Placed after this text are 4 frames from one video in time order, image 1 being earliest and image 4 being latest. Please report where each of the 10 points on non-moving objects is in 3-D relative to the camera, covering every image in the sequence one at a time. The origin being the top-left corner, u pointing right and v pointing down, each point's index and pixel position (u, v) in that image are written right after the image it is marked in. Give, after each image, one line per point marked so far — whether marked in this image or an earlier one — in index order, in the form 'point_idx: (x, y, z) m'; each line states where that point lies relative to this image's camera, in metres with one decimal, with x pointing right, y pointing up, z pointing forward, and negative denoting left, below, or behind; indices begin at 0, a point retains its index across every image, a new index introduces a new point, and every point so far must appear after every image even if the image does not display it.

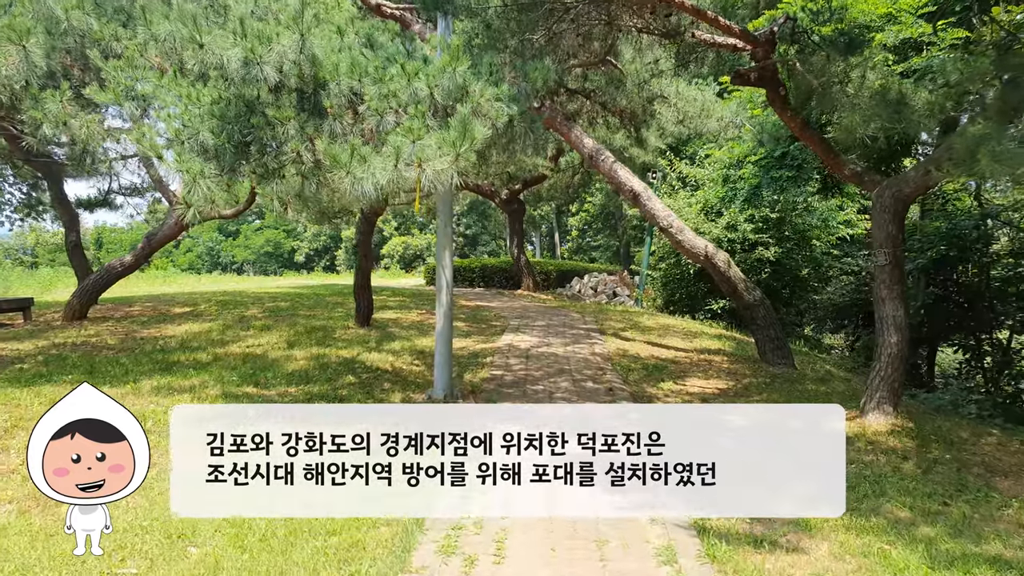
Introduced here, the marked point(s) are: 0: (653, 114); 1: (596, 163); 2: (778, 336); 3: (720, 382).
0: (+2.0, +2.5, +8.7) m
1: (+1.1, +1.6, +7.9) m
2: (+3.1, -0.6, +7.2) m
3: (+2.1, -1.0, +6.4) m
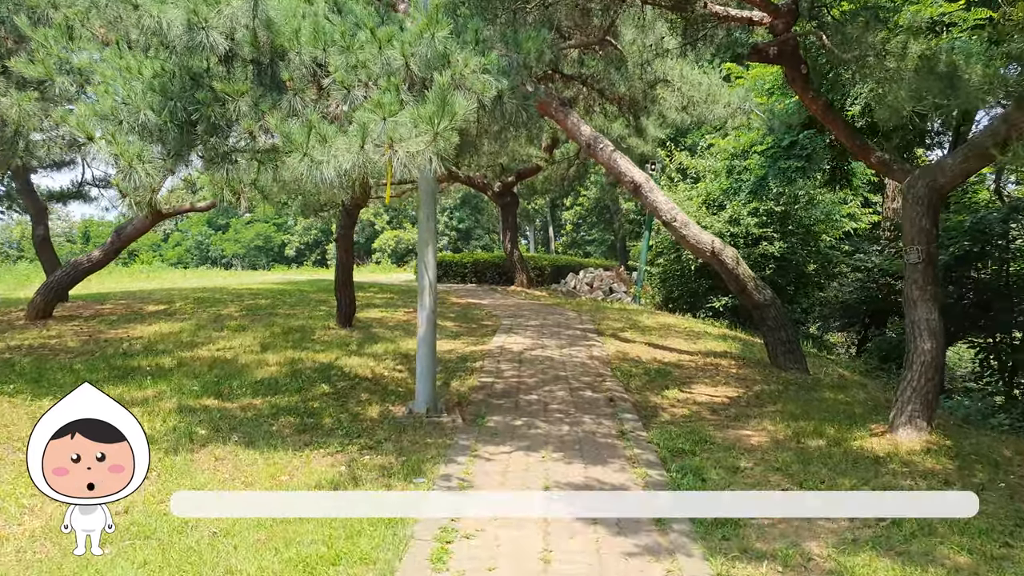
0: (+1.9, +2.5, +8.2) m
1: (+1.0, +1.6, +7.4) m
2: (+3.0, -0.5, +6.7) m
3: (+2.0, -1.0, +5.8) m
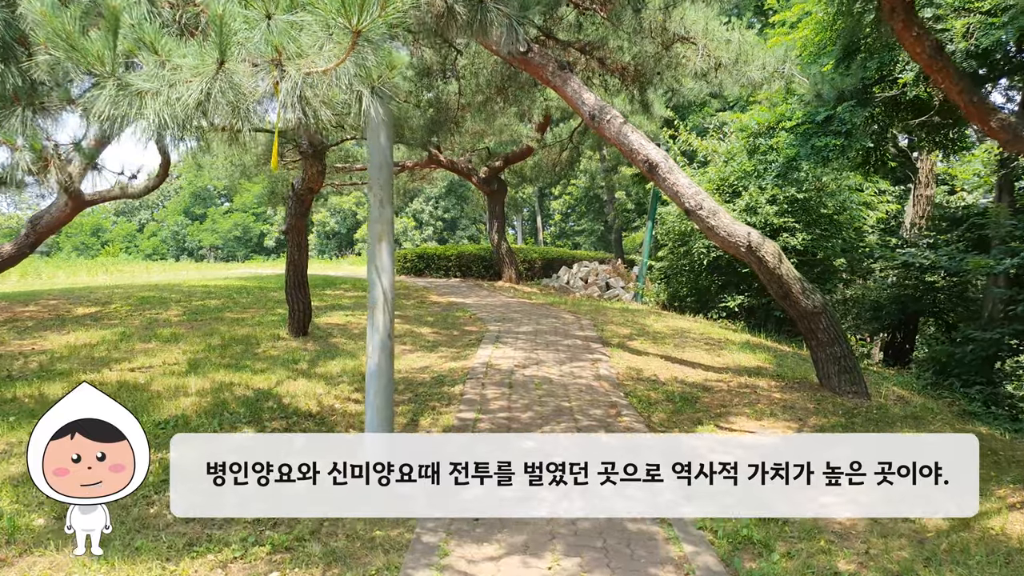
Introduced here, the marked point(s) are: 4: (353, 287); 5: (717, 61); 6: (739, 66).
0: (+1.7, +2.5, +6.8) m
1: (+0.8, +1.6, +6.0) m
2: (+2.9, -0.6, +5.4) m
3: (+2.0, -1.0, +4.6) m
4: (-3.1, 0.0, +12.2) m
5: (+2.3, +2.5, +6.9) m
6: (+2.5, +2.4, +6.7) m
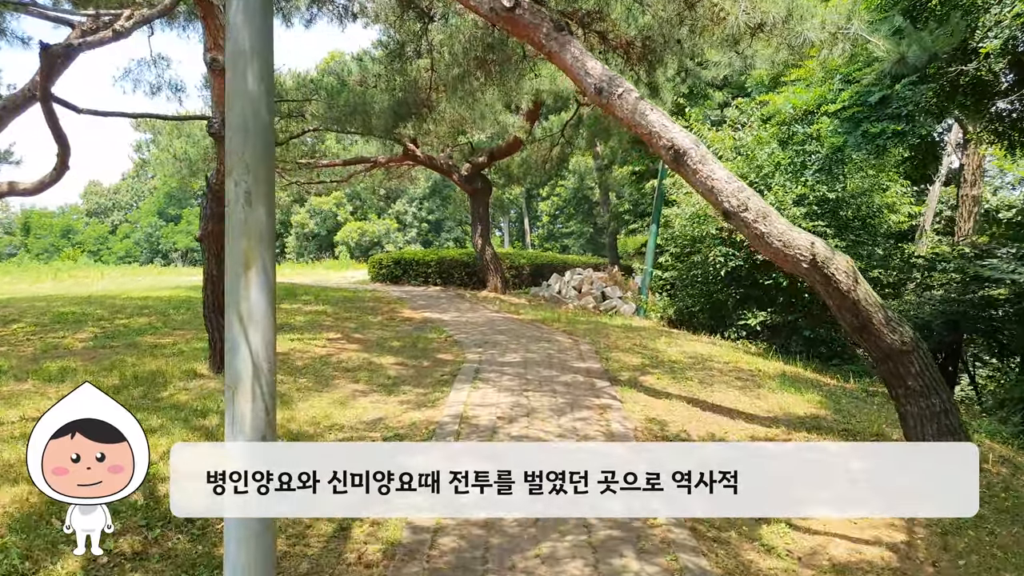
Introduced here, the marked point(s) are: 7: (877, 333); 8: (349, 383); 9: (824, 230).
0: (+1.6, +2.3, +5.4) m
1: (+0.7, +1.4, +4.6) m
2: (+2.8, -0.8, +4.0) m
3: (+1.9, -1.2, +3.1) m
4: (-3.4, -0.2, +10.7) m
5: (+2.1, +2.3, +5.5) m
6: (+2.3, +2.2, +5.3) m
7: (+2.3, -0.3, +4.0) m
8: (-1.4, -0.8, +5.4) m
9: (+4.1, +0.8, +8.1) m
